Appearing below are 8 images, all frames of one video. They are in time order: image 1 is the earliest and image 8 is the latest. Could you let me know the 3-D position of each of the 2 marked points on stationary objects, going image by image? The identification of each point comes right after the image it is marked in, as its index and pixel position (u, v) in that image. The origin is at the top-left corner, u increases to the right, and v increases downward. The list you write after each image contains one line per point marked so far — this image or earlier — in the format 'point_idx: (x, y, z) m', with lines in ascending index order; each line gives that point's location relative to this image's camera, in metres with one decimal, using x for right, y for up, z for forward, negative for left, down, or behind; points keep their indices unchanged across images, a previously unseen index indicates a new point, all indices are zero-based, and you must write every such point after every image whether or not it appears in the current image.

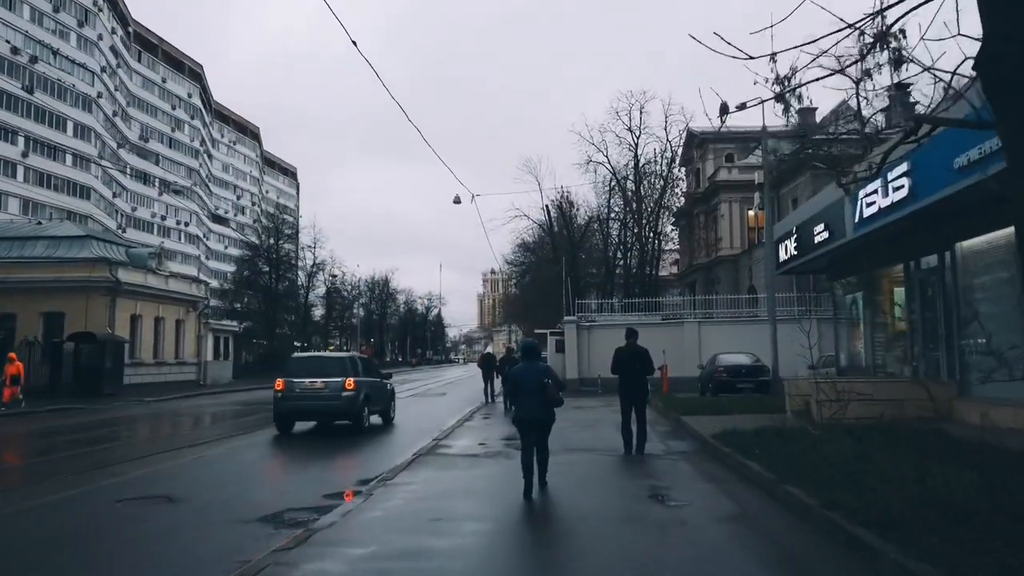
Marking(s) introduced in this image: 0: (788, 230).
0: (+5.9, +1.2, +19.5) m
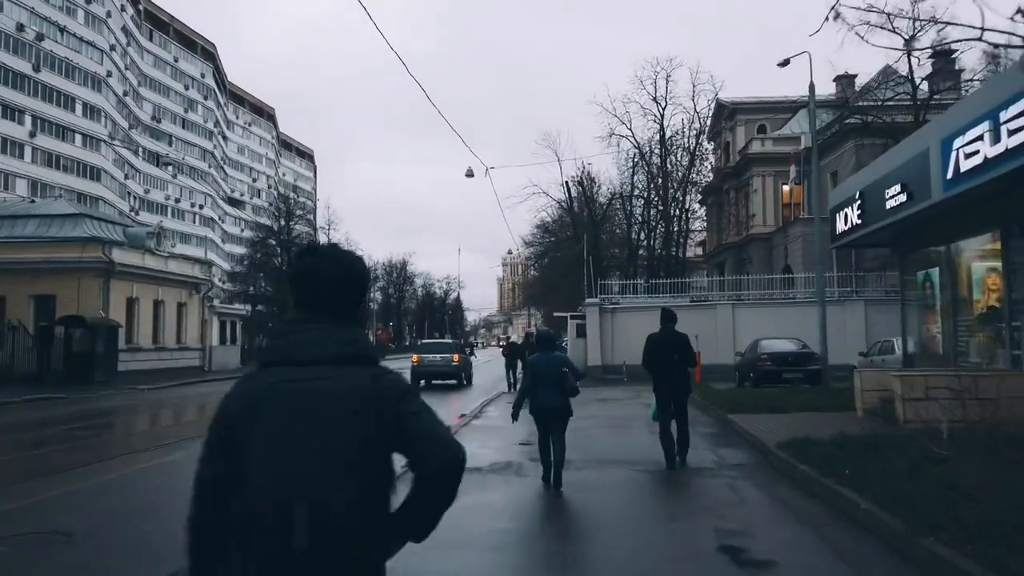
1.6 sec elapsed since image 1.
0: (+6.2, +1.7, +16.8) m
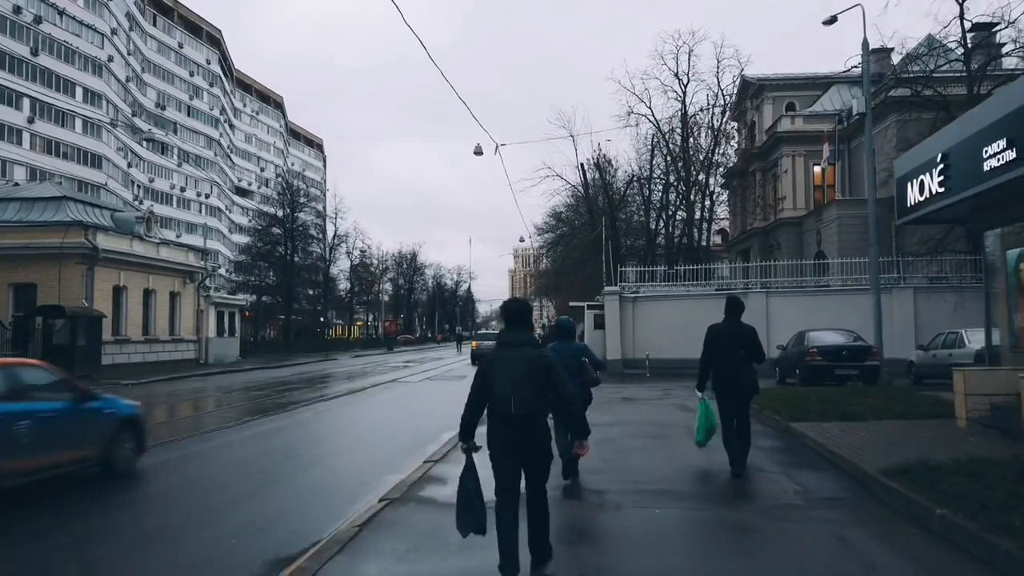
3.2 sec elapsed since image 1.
0: (+6.4, +1.9, +14.2) m
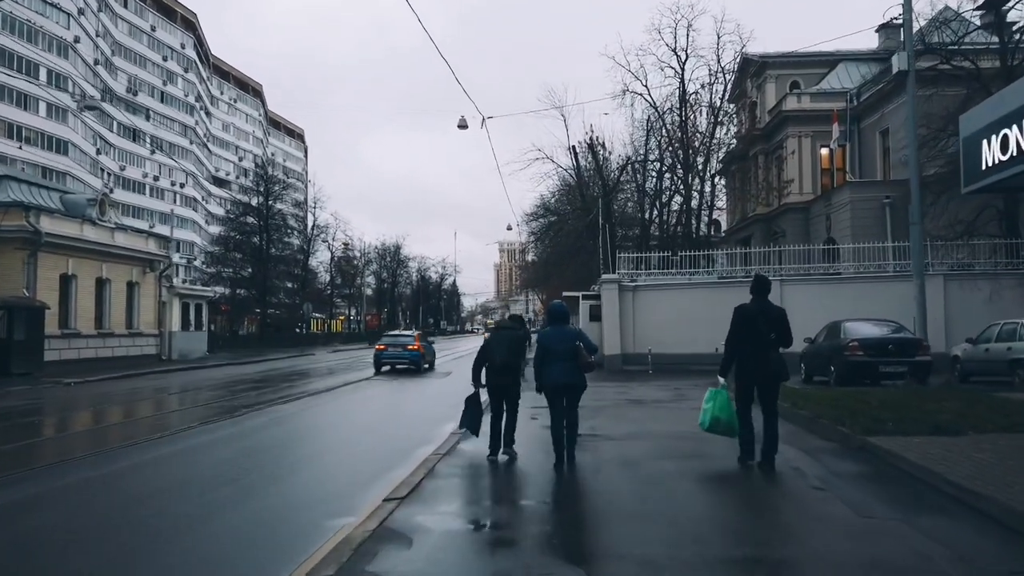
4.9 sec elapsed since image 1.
0: (+6.3, +2.2, +11.6) m
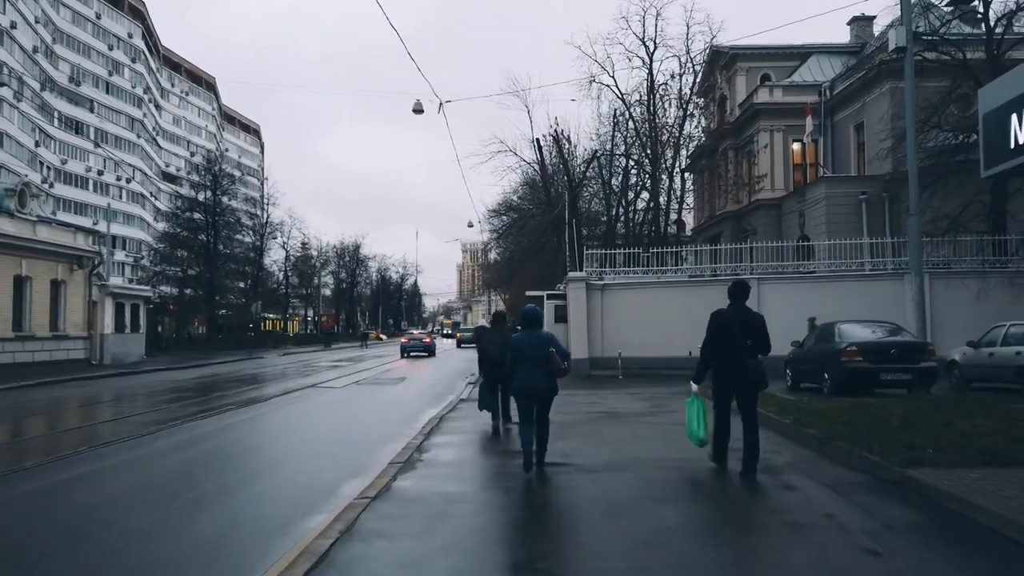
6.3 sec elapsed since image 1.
0: (+5.8, +2.2, +10.0) m
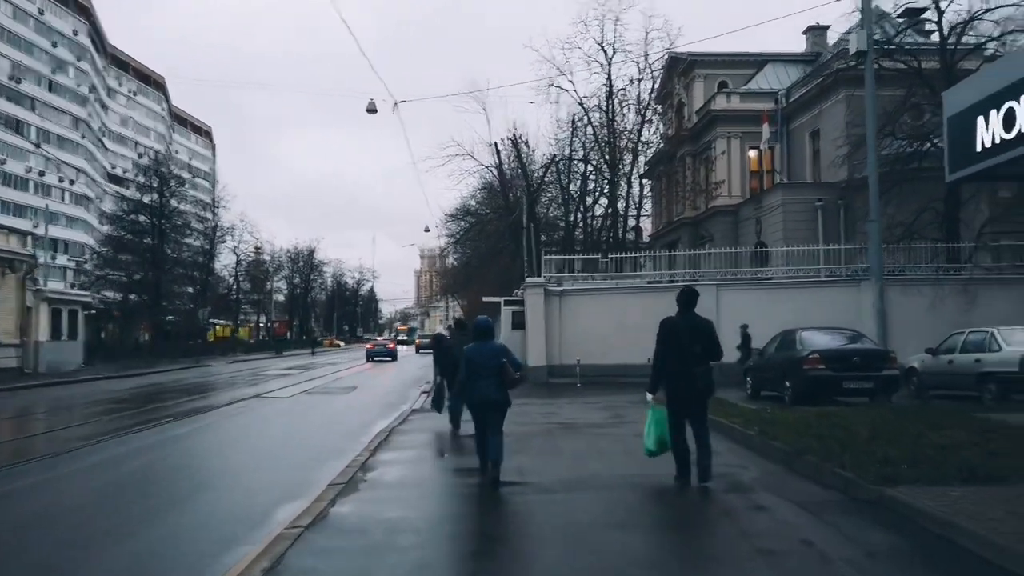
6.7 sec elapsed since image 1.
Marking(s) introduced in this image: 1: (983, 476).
0: (+5.3, +2.2, +9.8) m
1: (+3.4, -1.3, +6.4) m
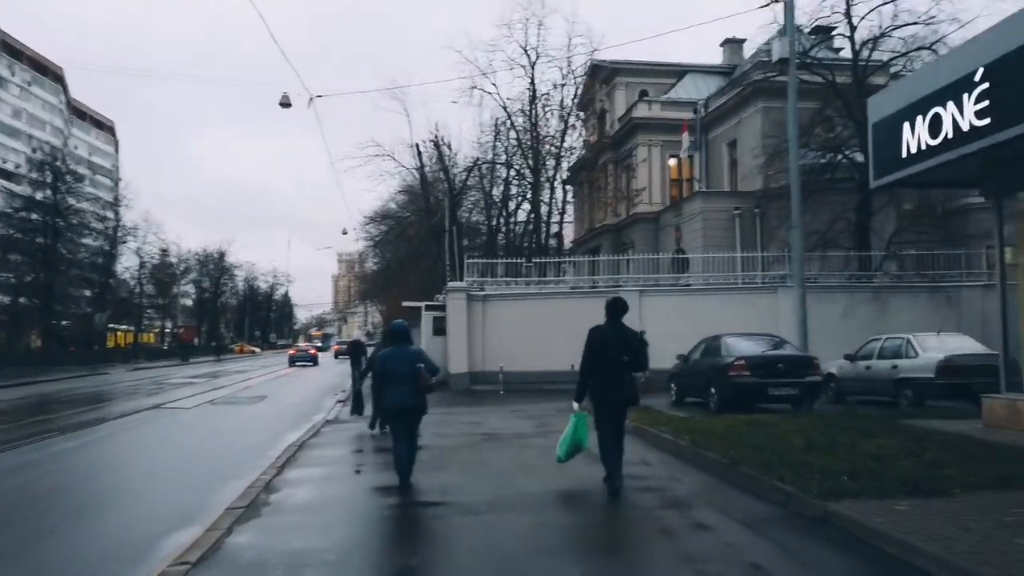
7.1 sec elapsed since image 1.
0: (+4.6, +2.1, +9.9) m
1: (+2.9, -1.4, +6.4) m
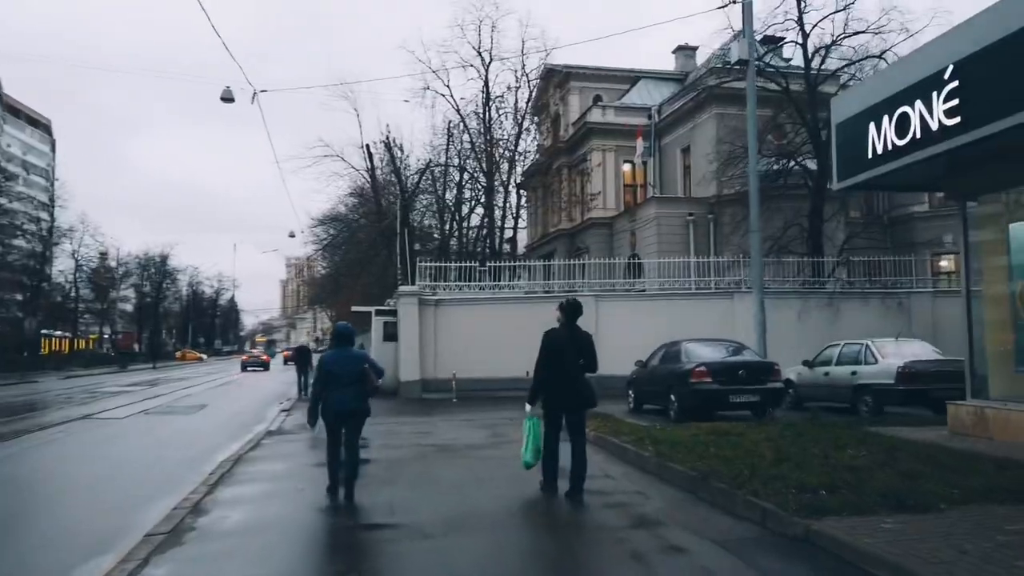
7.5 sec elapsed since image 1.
0: (+4.1, +2.1, +9.7) m
1: (+2.6, -1.4, +6.0) m
